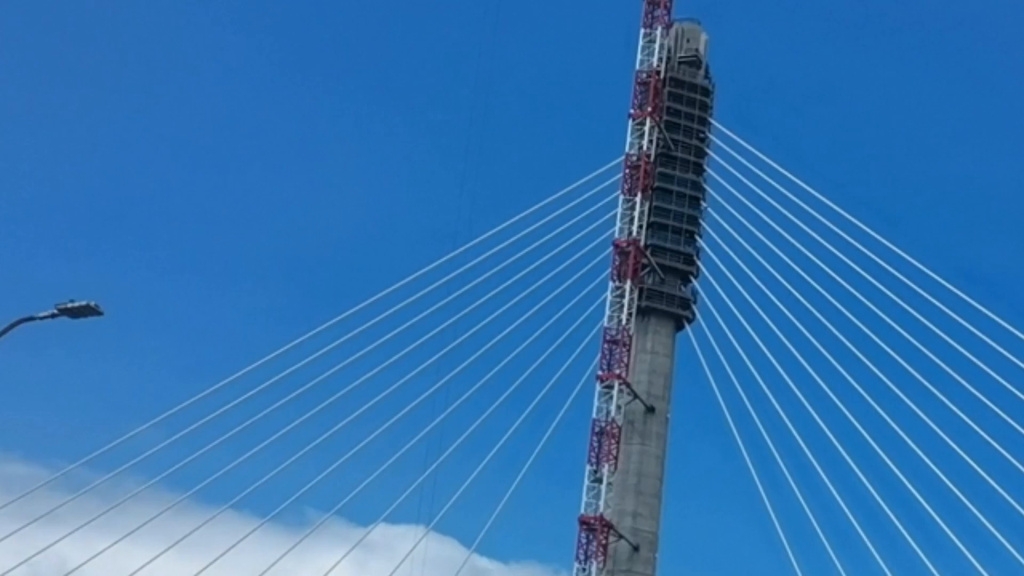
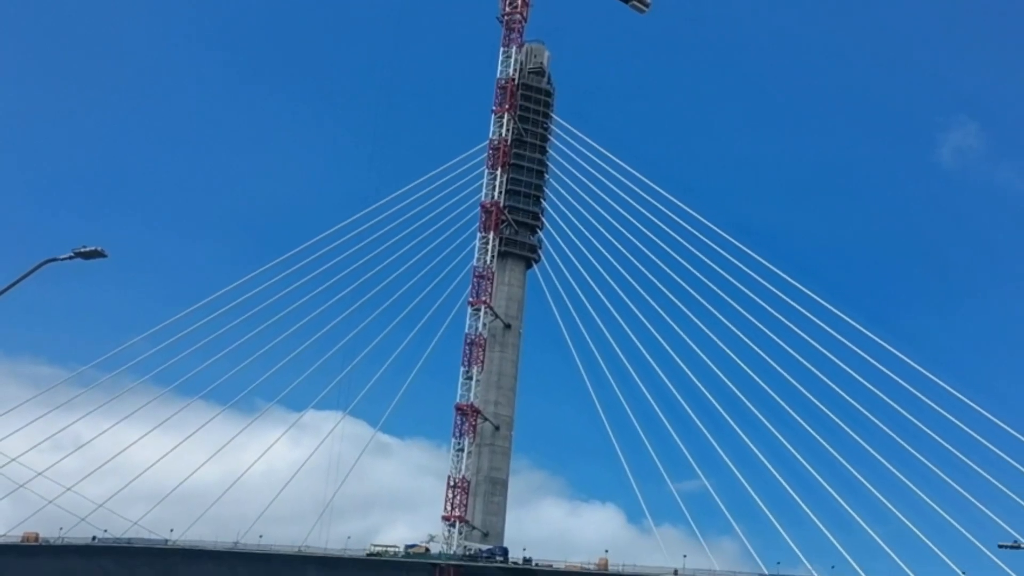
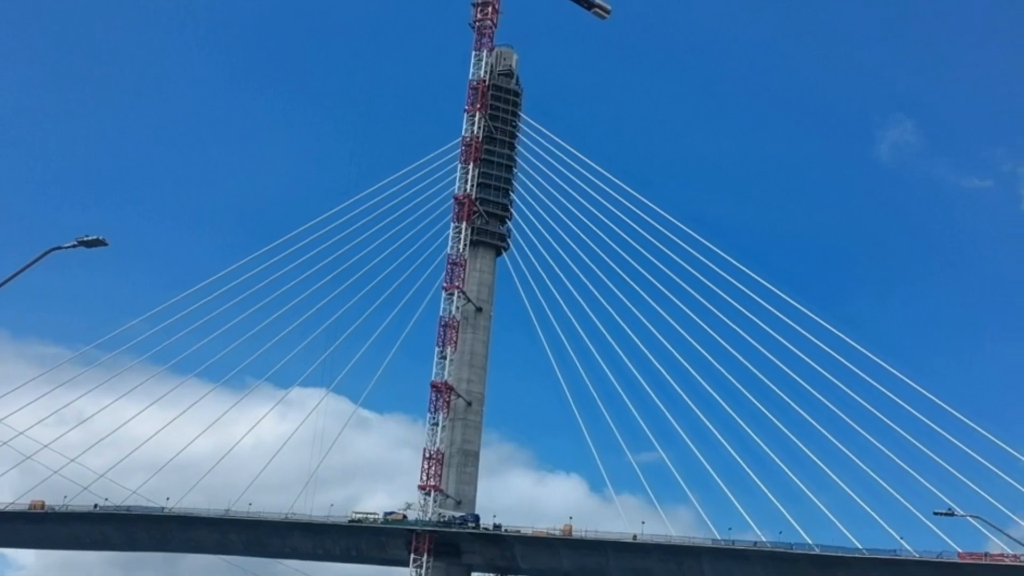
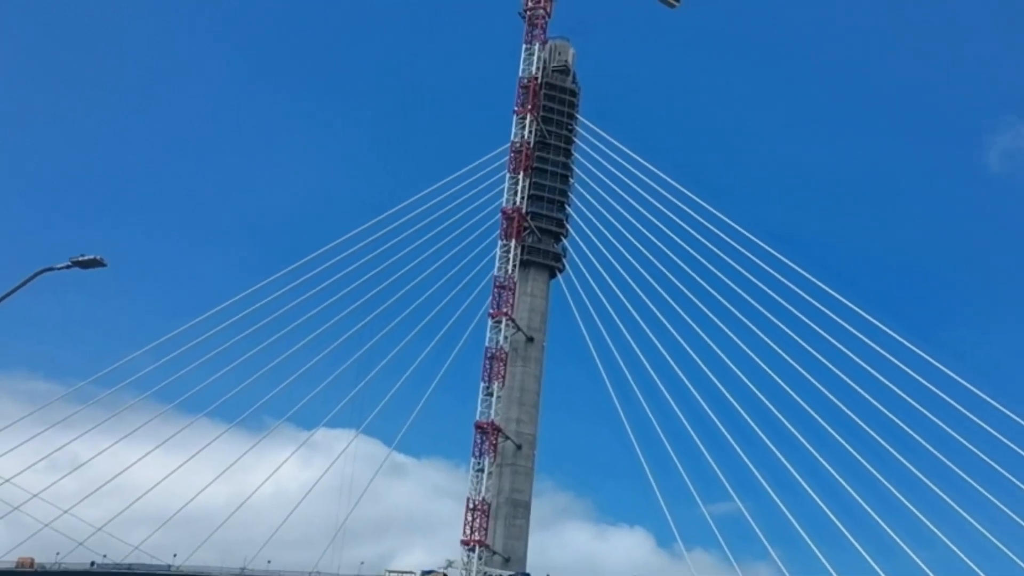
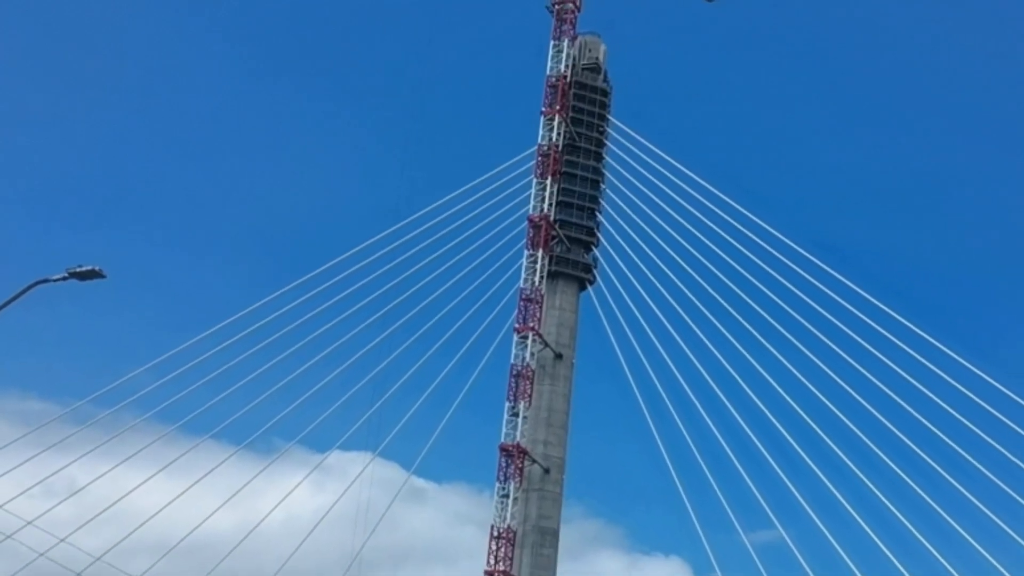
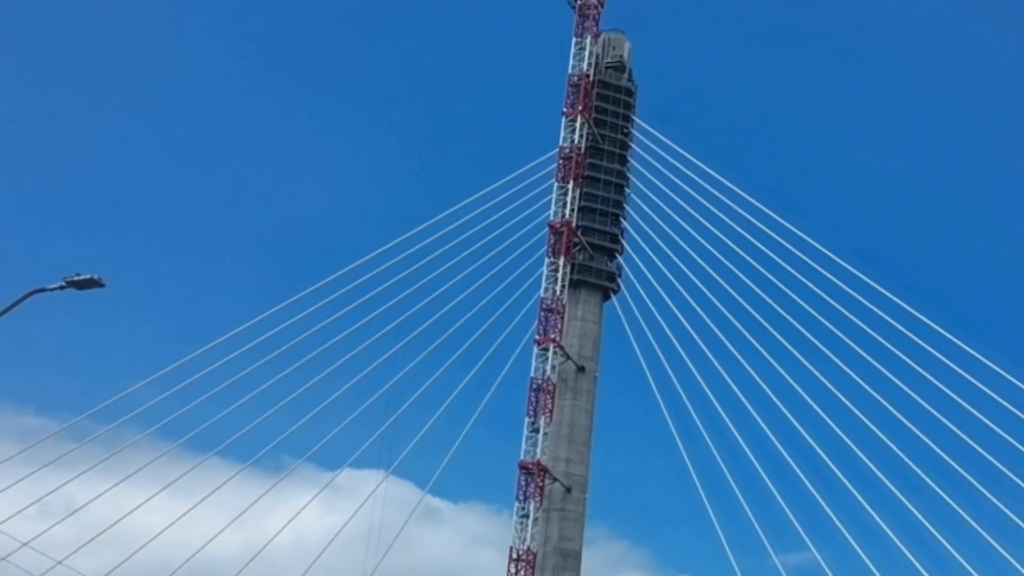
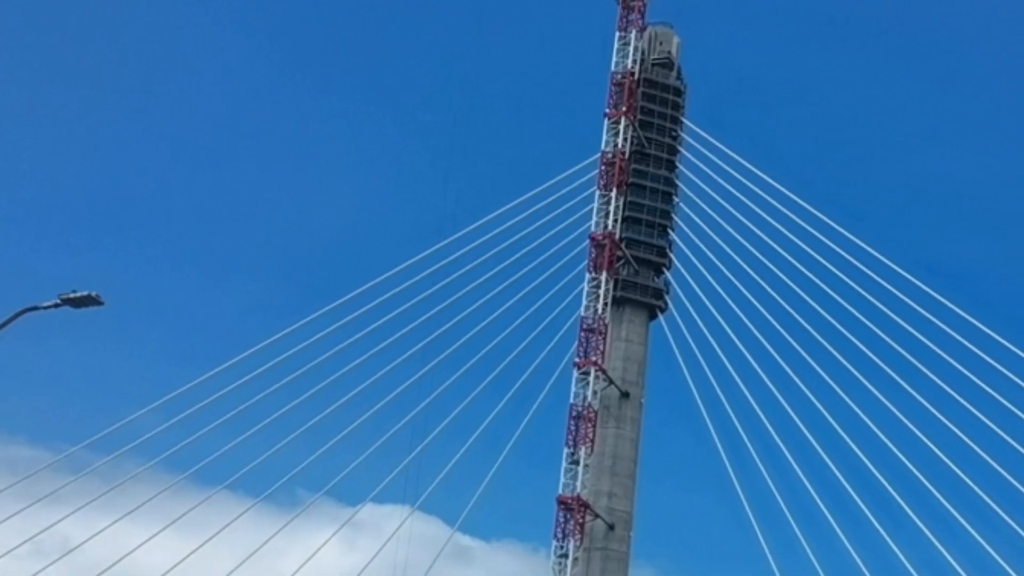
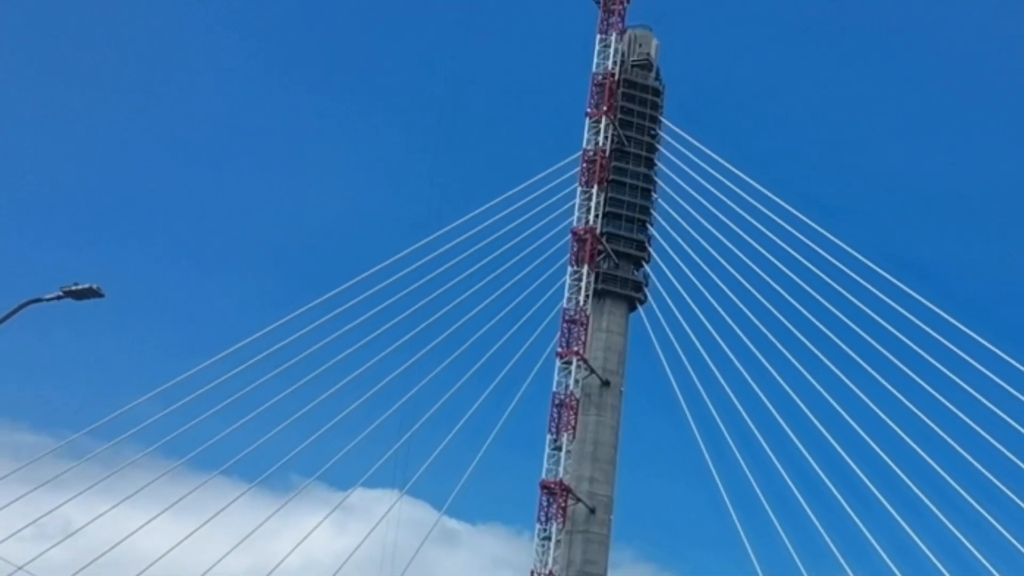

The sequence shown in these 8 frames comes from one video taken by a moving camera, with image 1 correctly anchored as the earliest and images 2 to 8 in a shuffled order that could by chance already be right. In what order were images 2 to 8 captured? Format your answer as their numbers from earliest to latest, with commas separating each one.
7, 8, 6, 5, 4, 2, 3
